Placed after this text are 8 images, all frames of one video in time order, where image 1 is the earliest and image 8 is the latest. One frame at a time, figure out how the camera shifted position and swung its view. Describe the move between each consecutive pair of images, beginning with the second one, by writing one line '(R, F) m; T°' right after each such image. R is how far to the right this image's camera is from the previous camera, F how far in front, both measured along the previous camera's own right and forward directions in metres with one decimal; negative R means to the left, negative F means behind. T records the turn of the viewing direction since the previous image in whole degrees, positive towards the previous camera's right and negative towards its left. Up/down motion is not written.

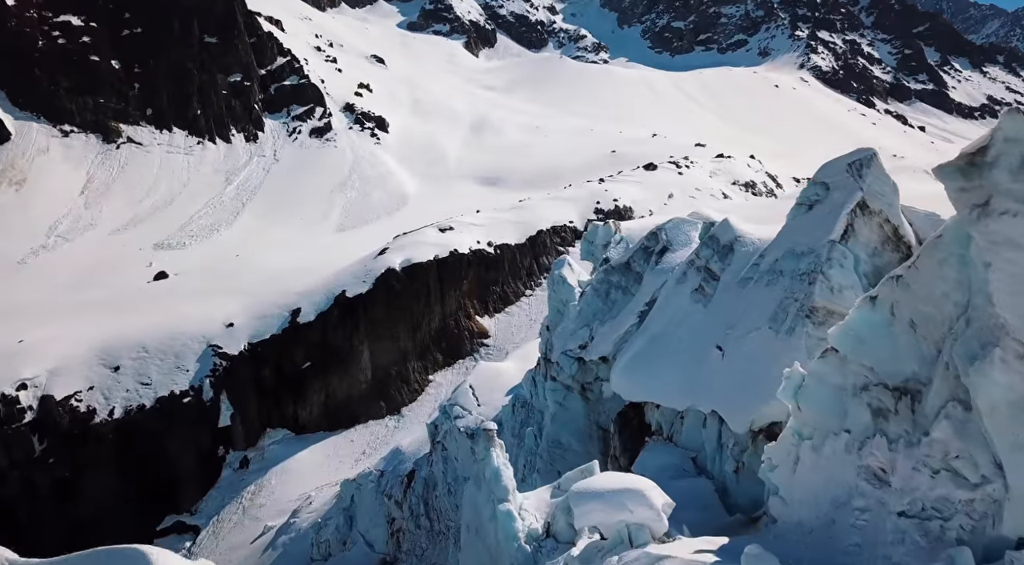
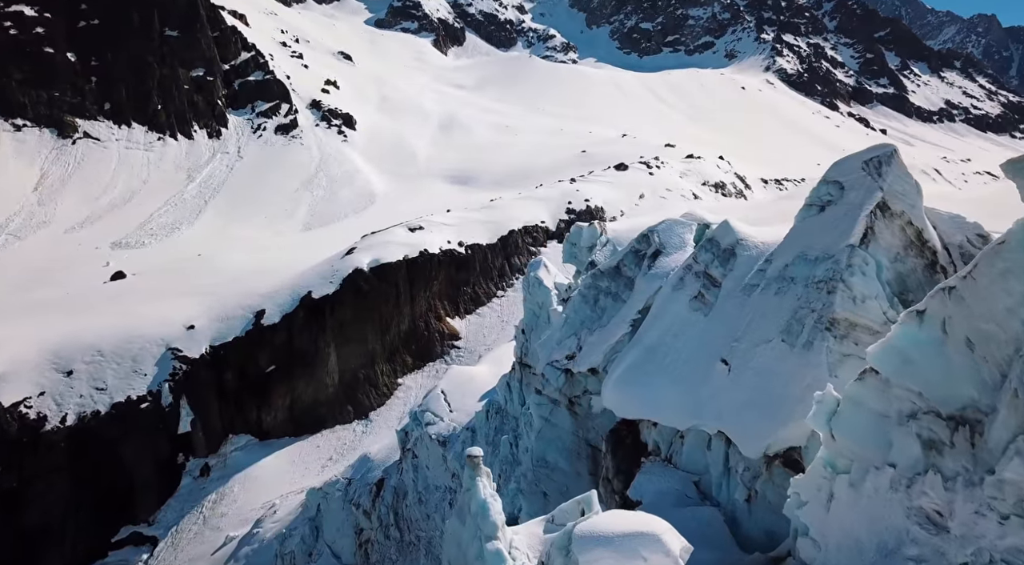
(-0.2, +1.2) m; +2°
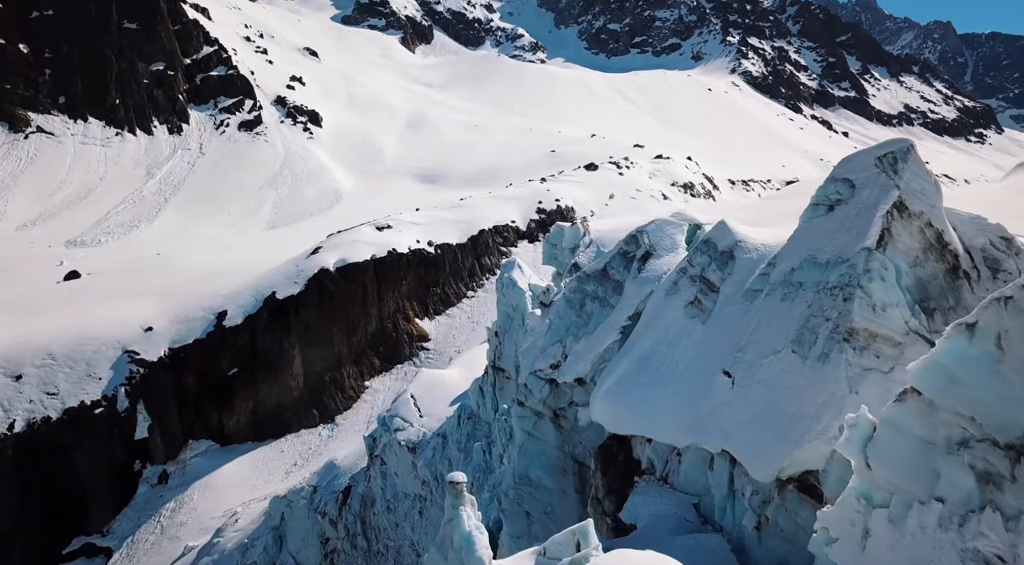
(-0.2, +1.0) m; +2°
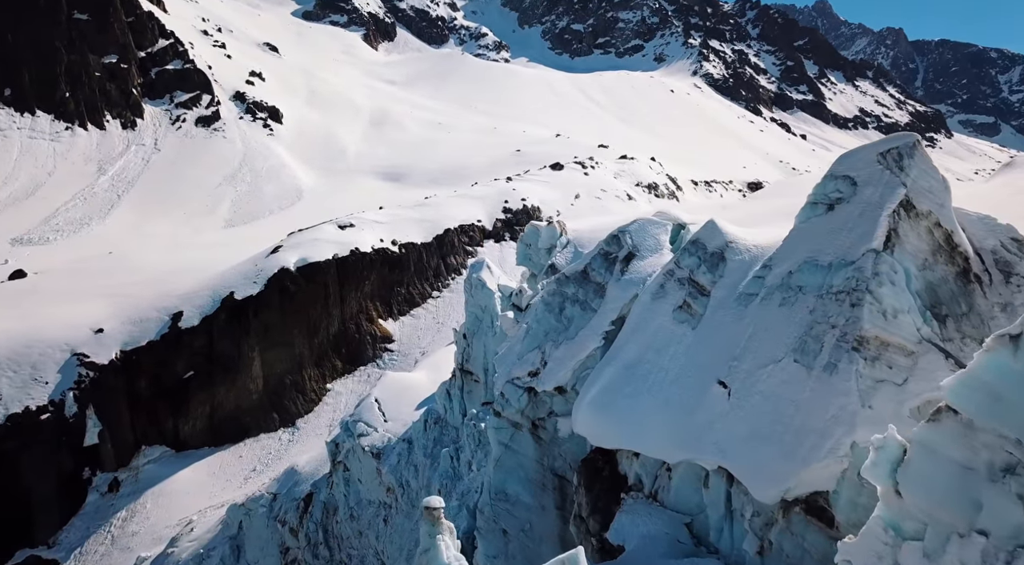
(-0.2, +0.8) m; +2°
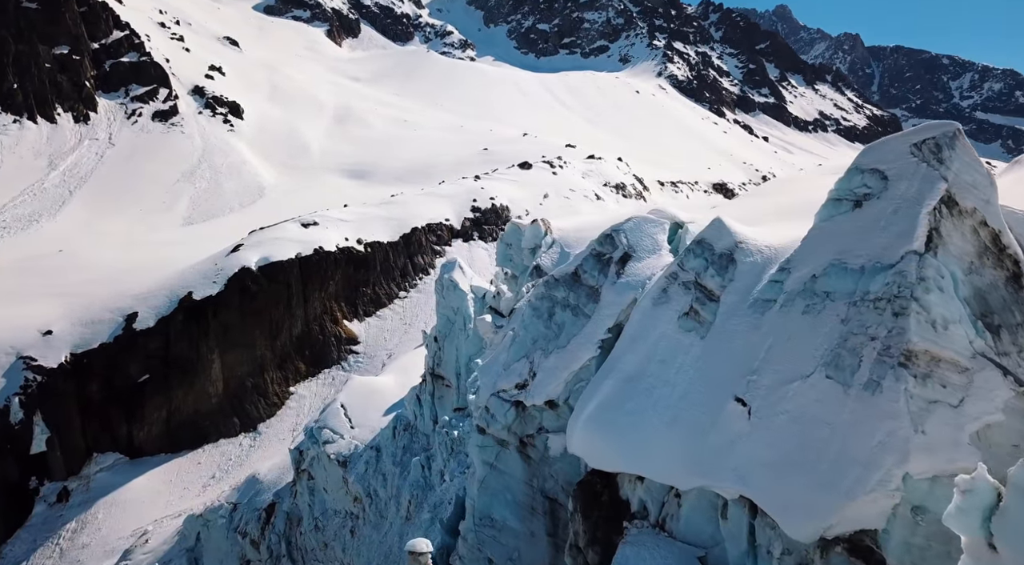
(-0.3, +1.1) m; +2°
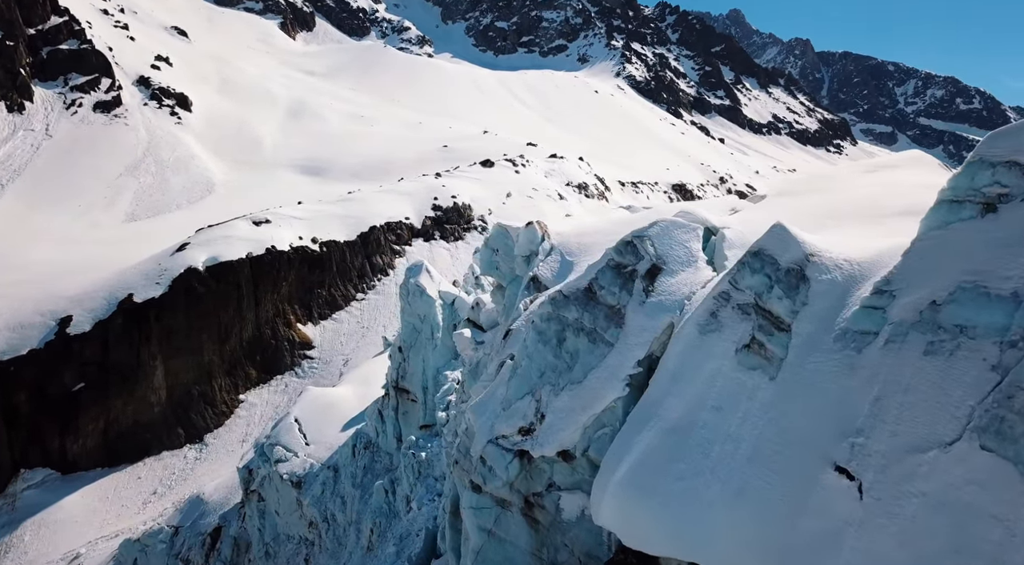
(-0.5, +2.4) m; +3°
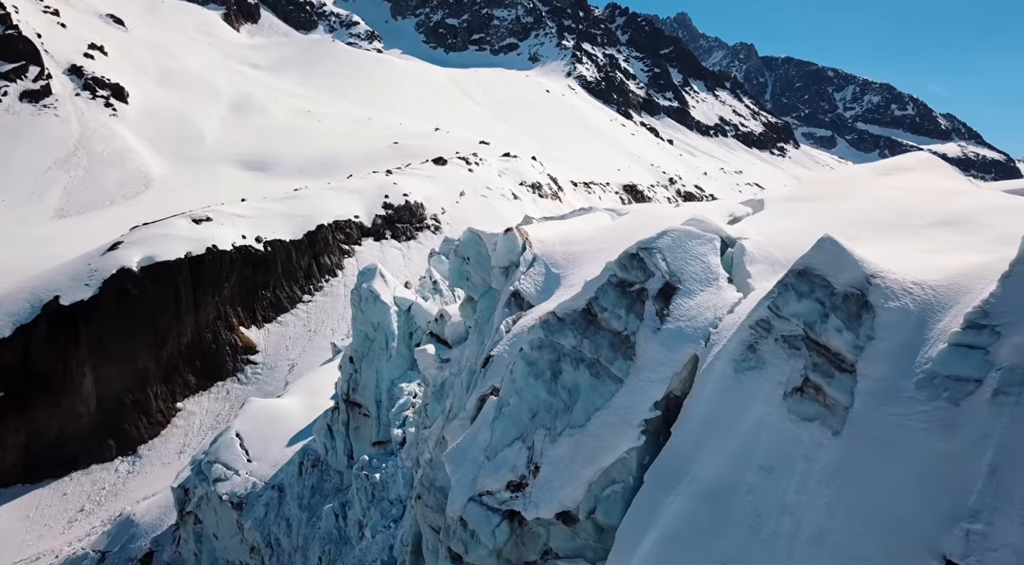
(-0.4, +1.7) m; +3°
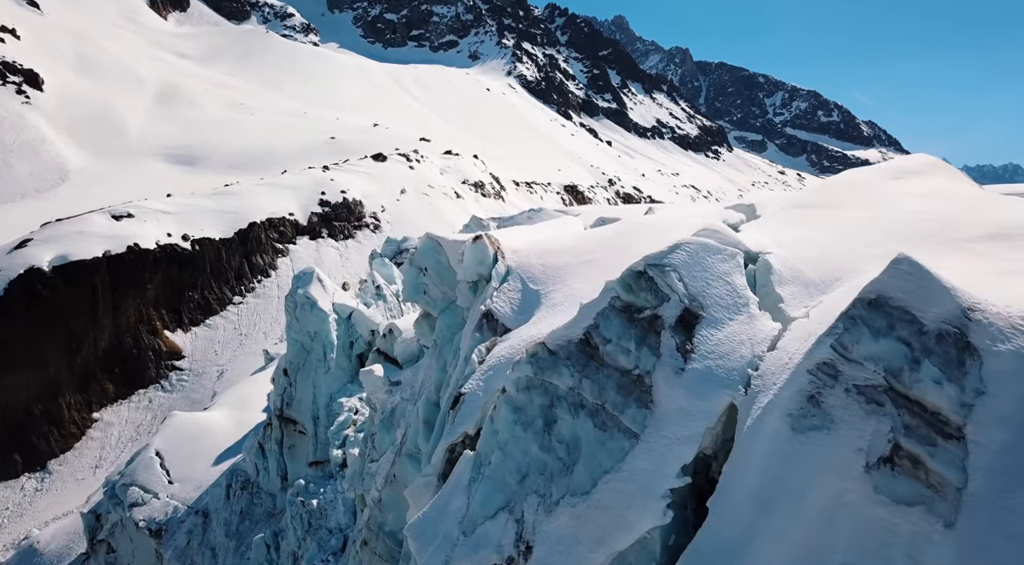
(-0.3, +1.7) m; +4°
